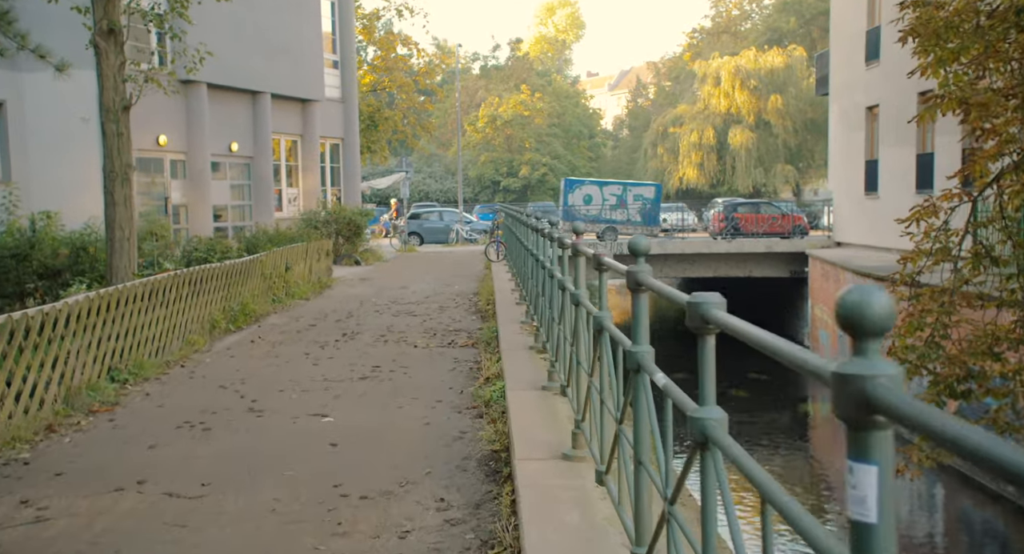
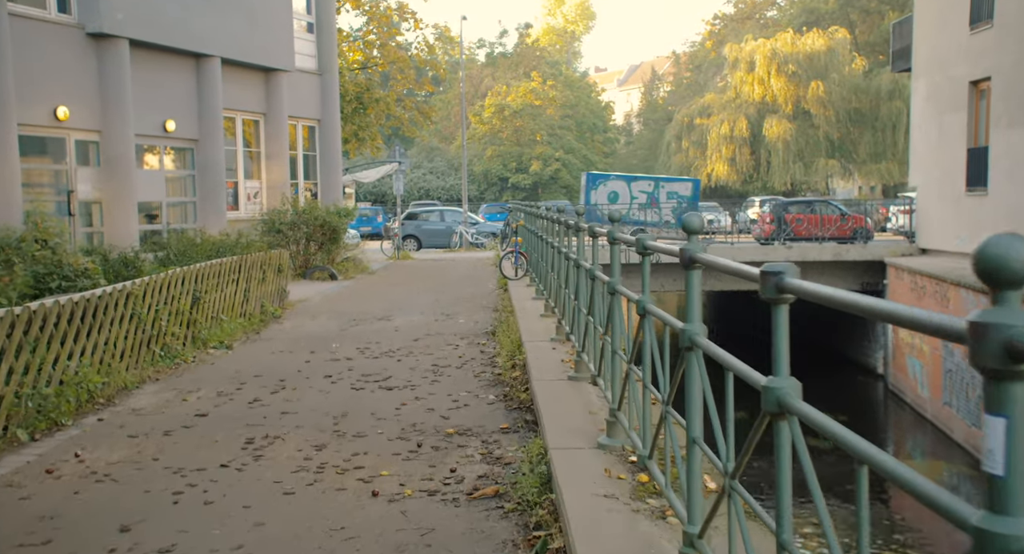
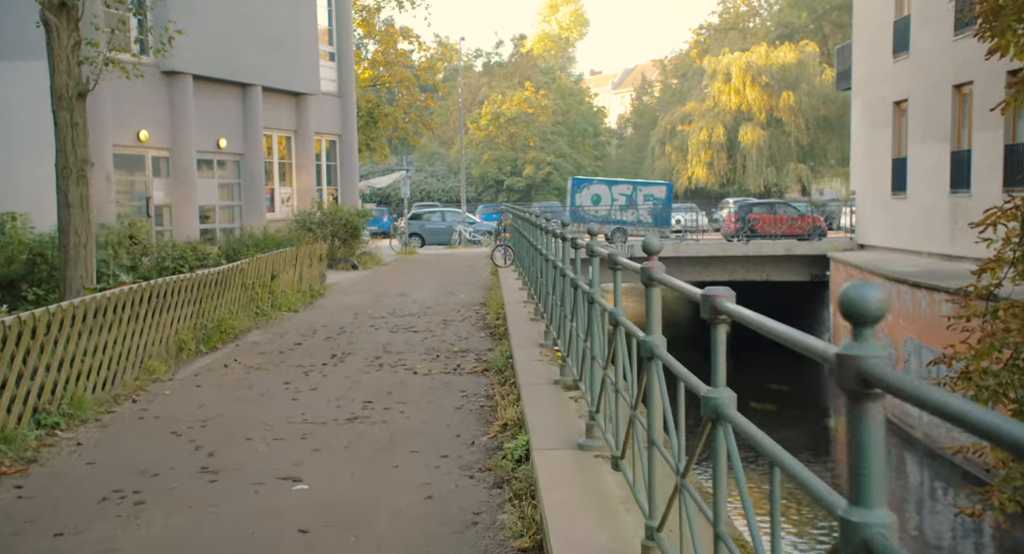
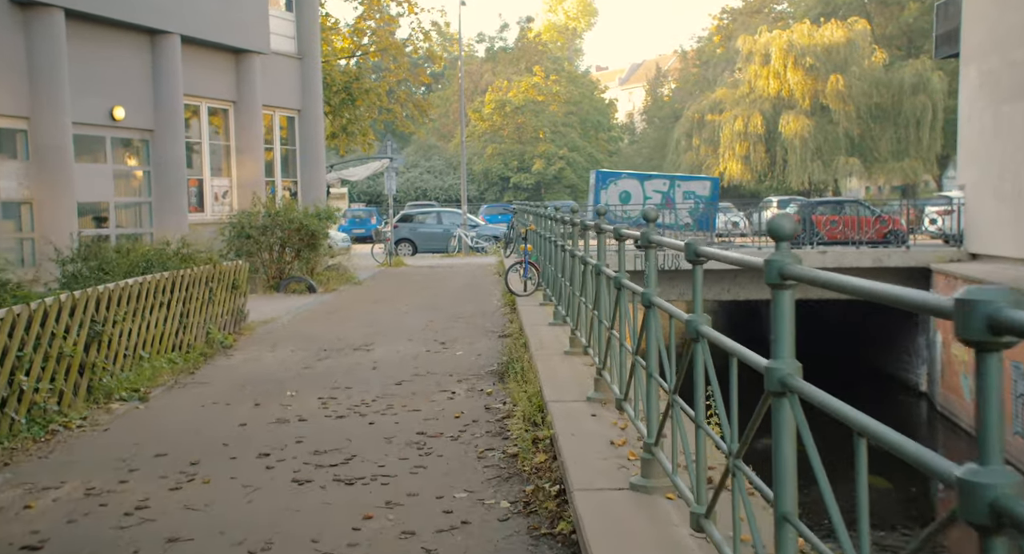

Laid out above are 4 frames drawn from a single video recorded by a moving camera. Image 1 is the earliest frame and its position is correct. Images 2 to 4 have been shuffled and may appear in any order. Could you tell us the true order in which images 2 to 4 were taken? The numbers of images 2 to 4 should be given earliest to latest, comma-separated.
3, 2, 4
